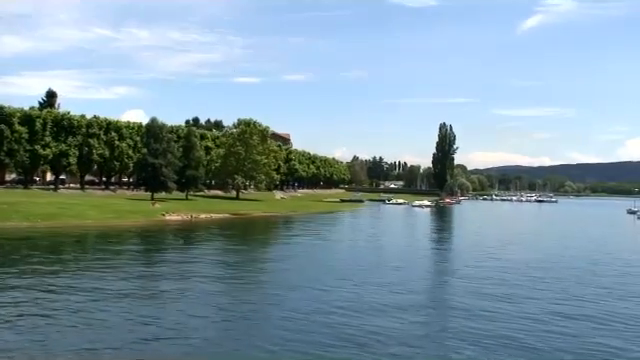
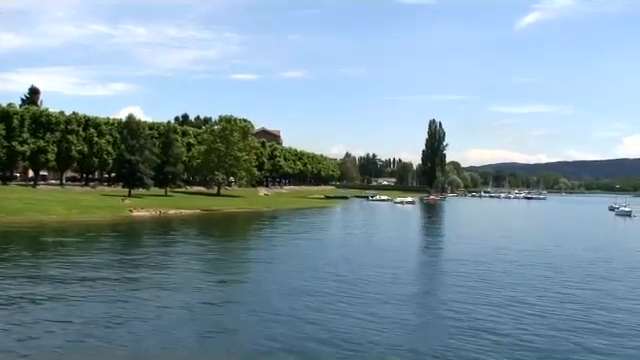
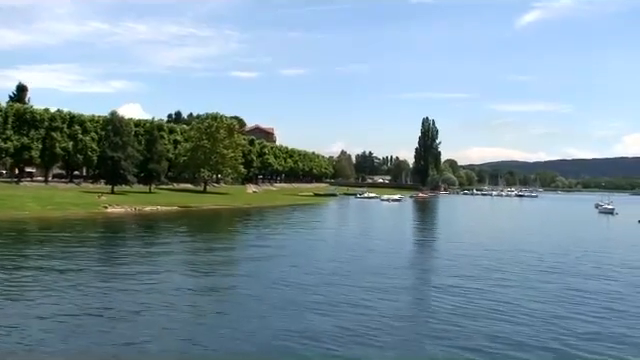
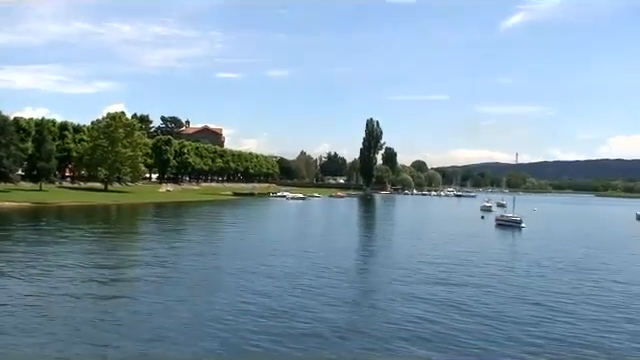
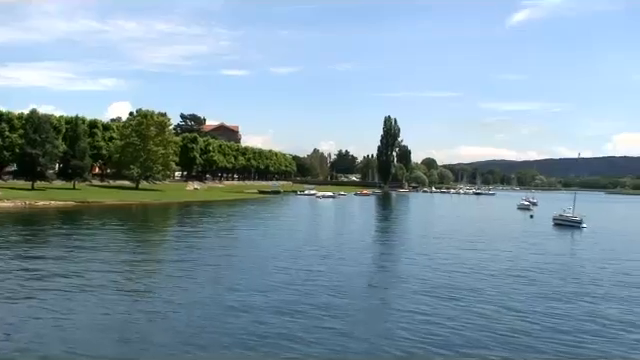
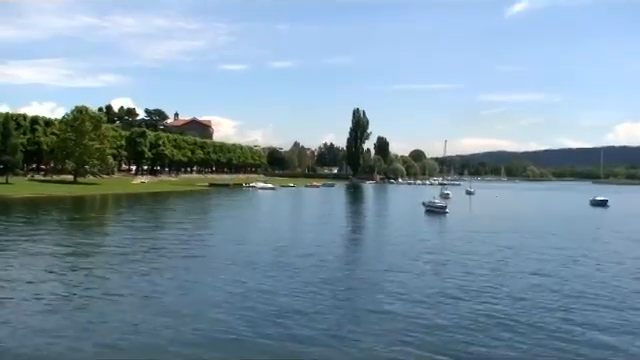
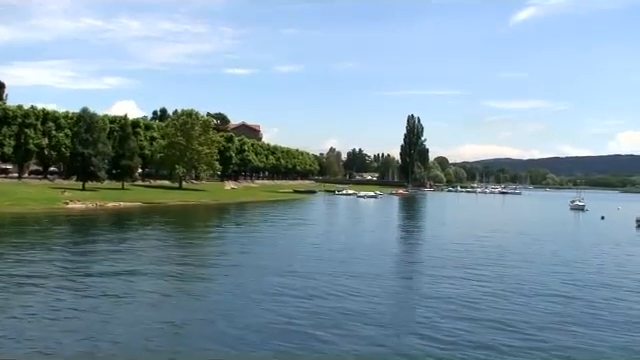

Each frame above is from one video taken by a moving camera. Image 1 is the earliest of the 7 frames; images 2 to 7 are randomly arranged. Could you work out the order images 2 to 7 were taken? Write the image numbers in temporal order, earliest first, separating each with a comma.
2, 3, 7, 5, 4, 6
